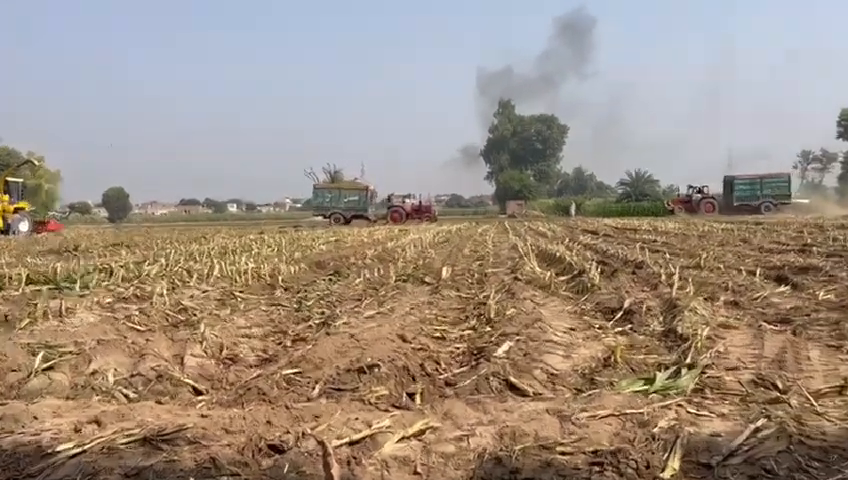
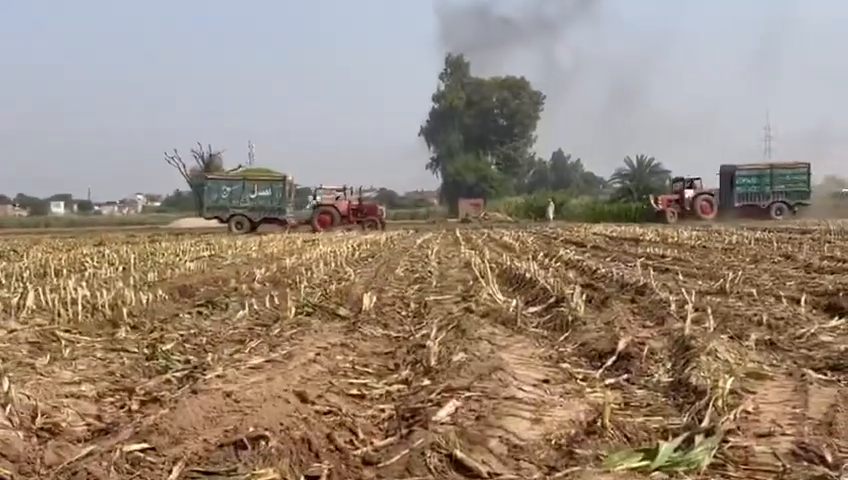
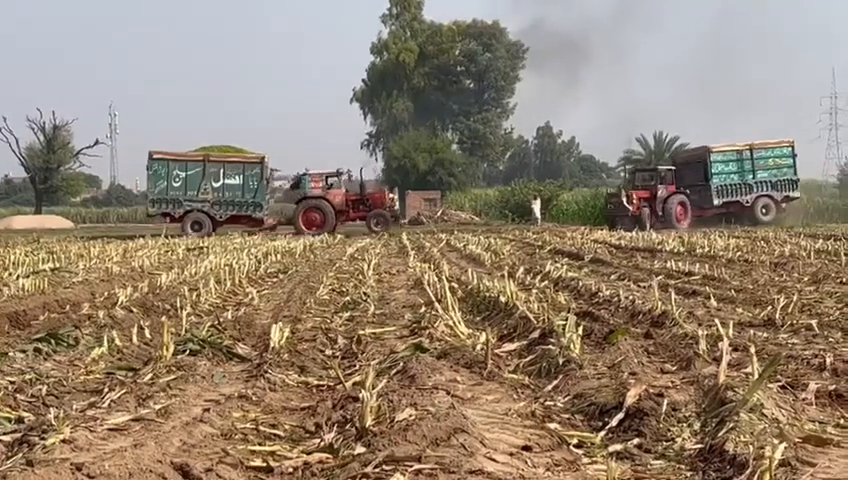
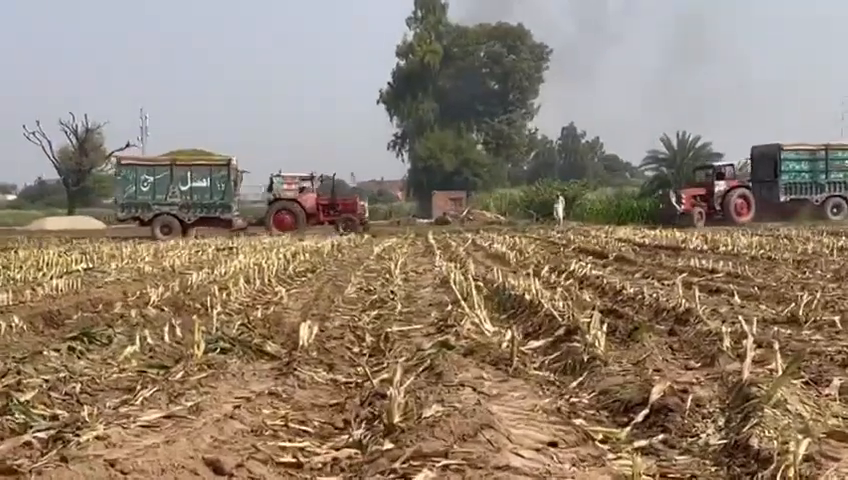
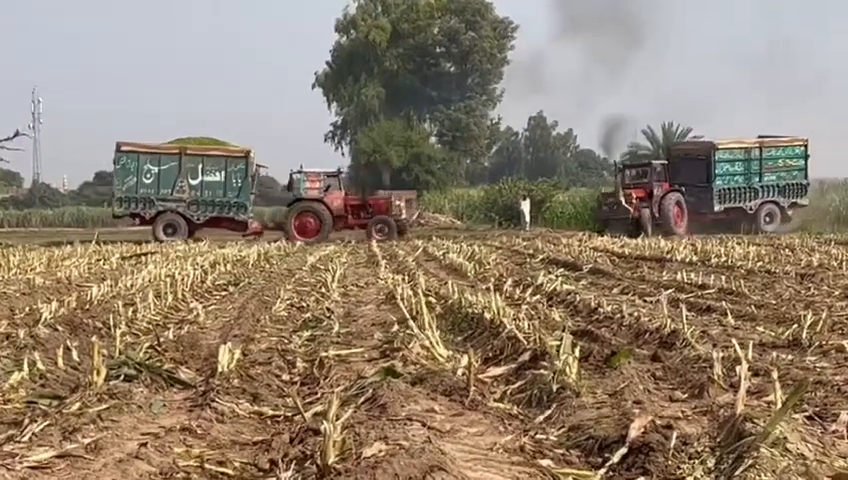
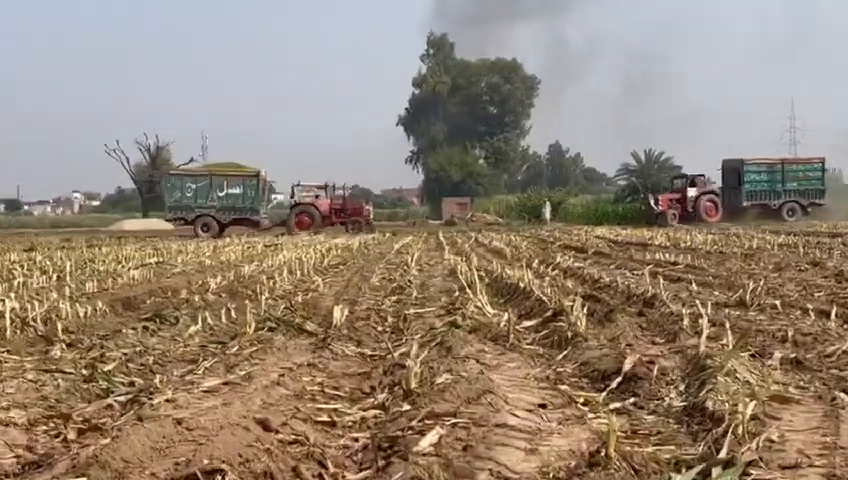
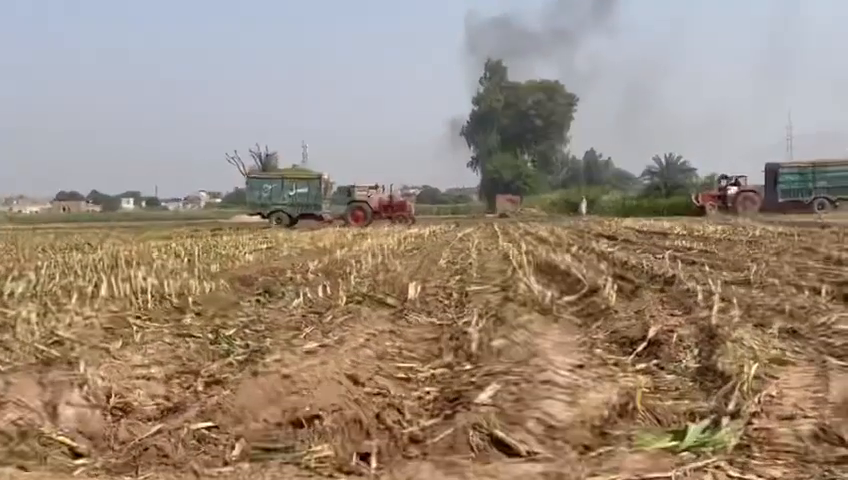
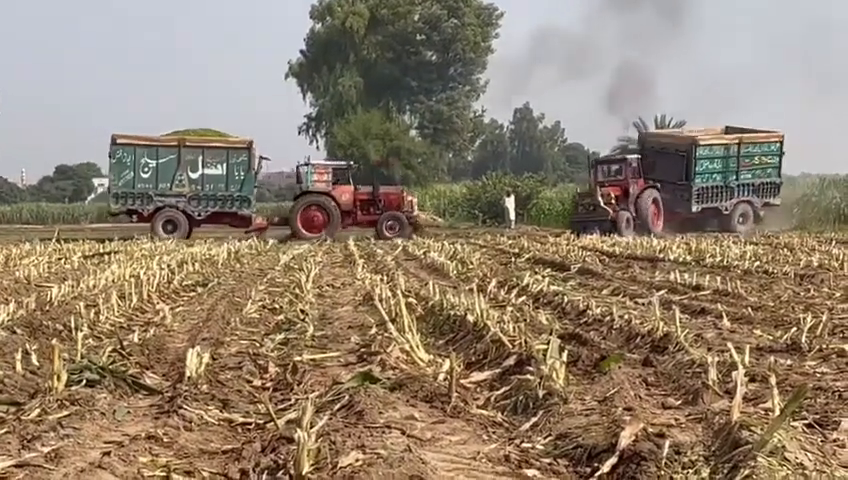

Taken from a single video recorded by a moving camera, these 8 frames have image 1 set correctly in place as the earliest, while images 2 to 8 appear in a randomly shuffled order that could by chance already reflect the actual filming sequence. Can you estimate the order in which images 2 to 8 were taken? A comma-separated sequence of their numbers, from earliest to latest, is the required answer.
7, 2, 6, 4, 3, 5, 8
